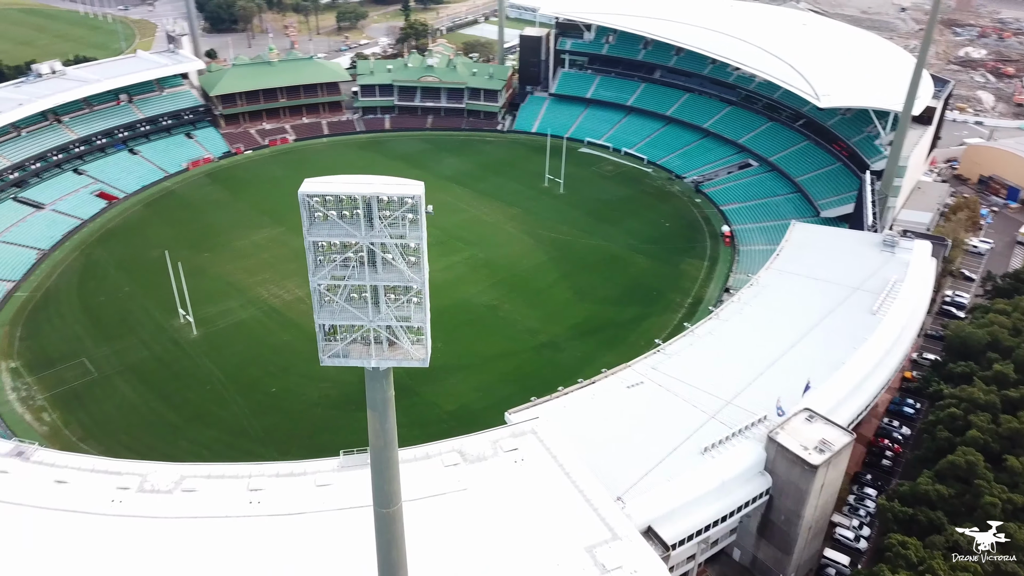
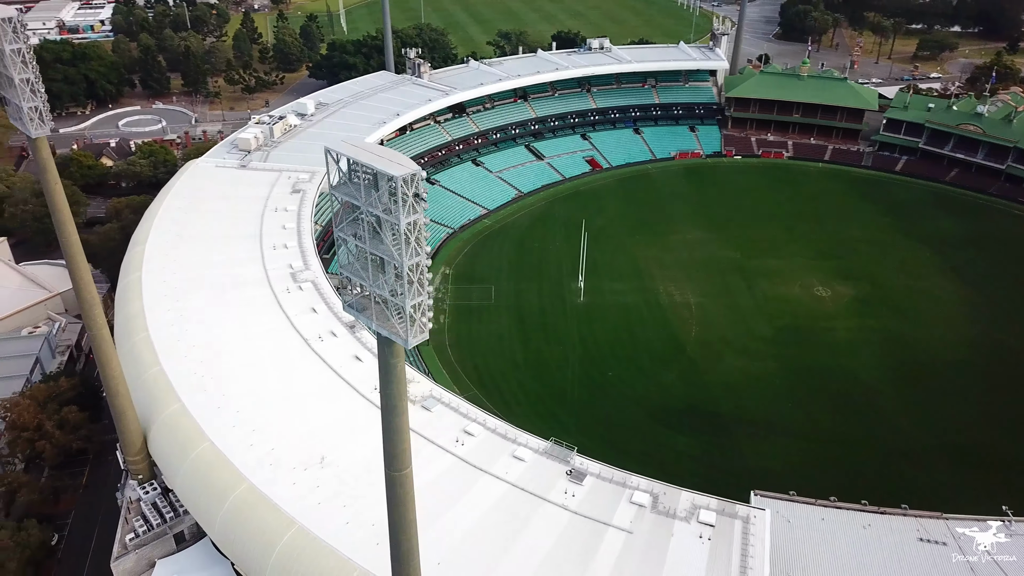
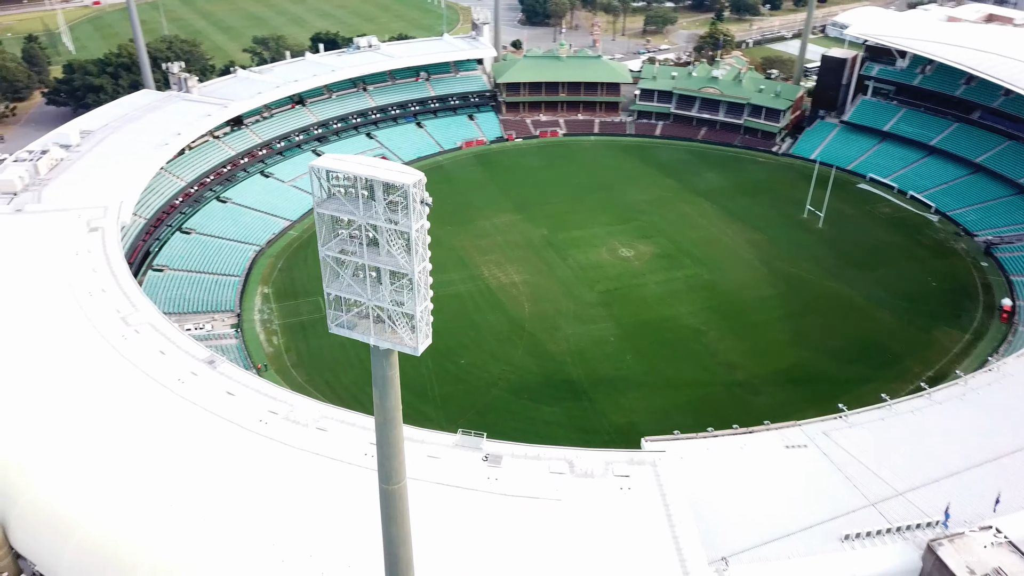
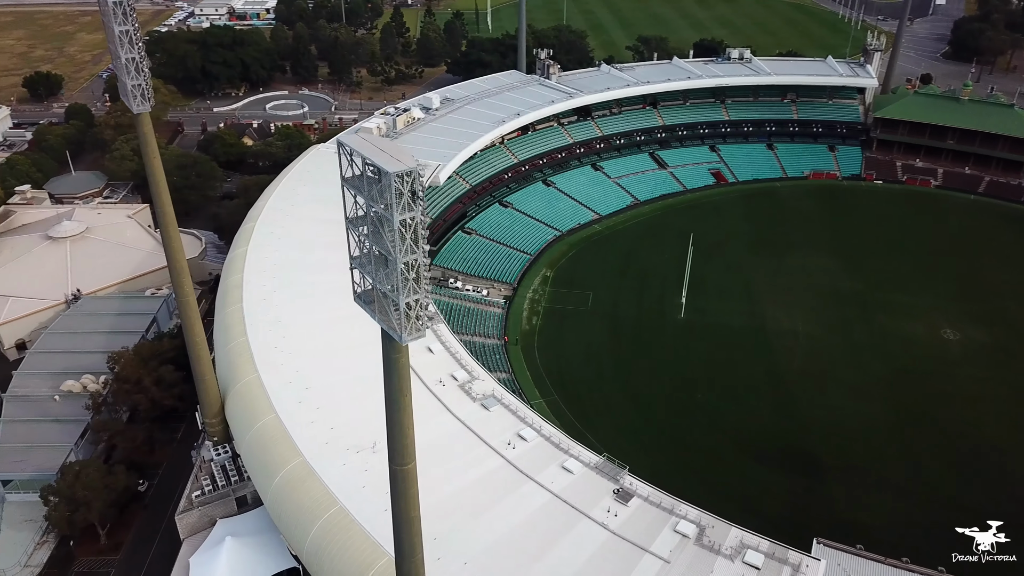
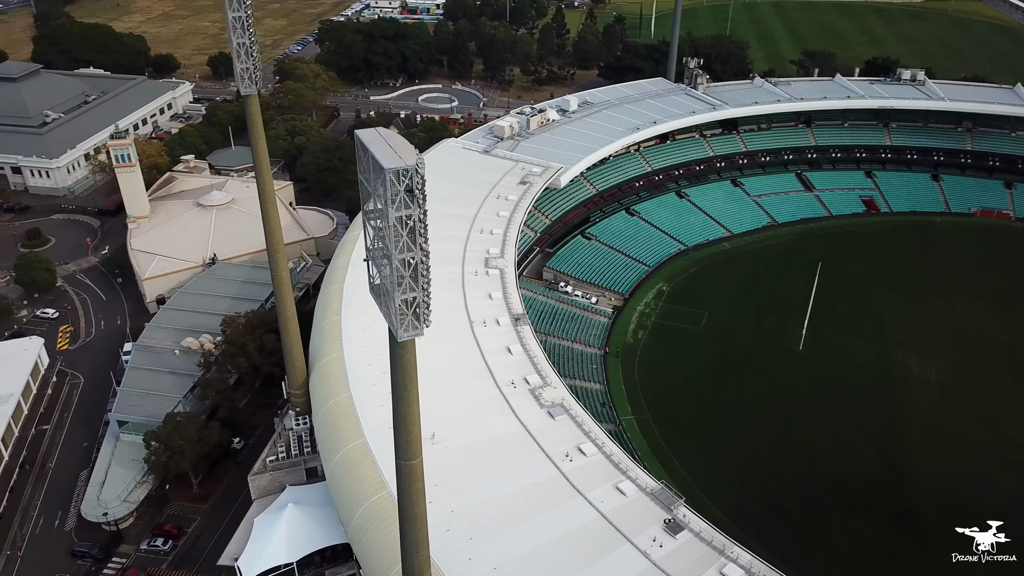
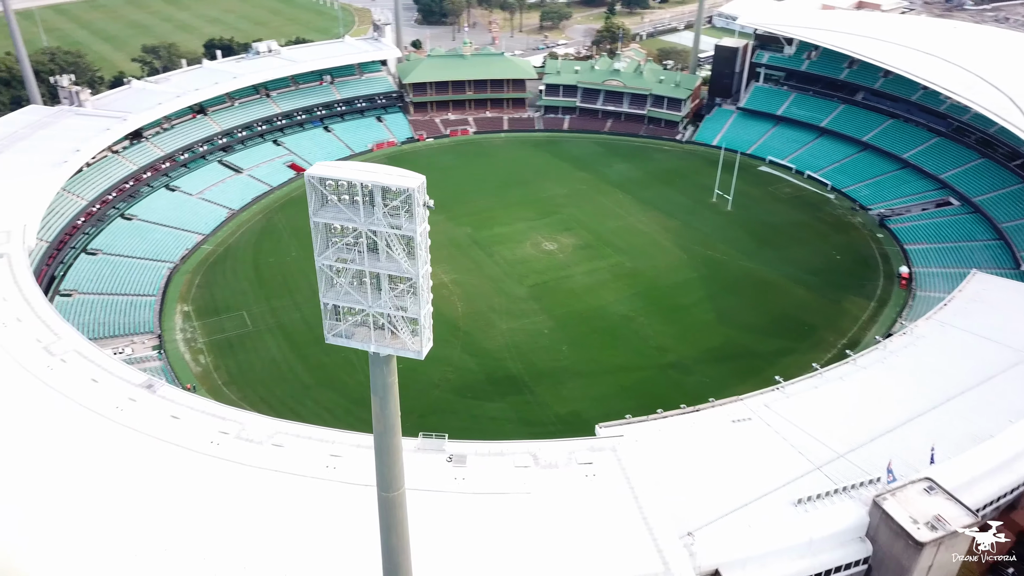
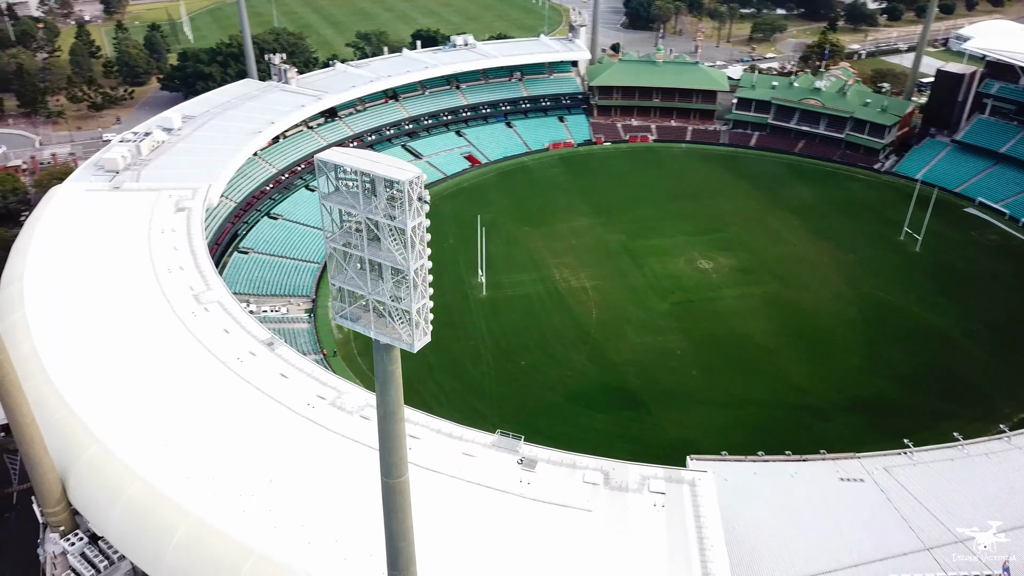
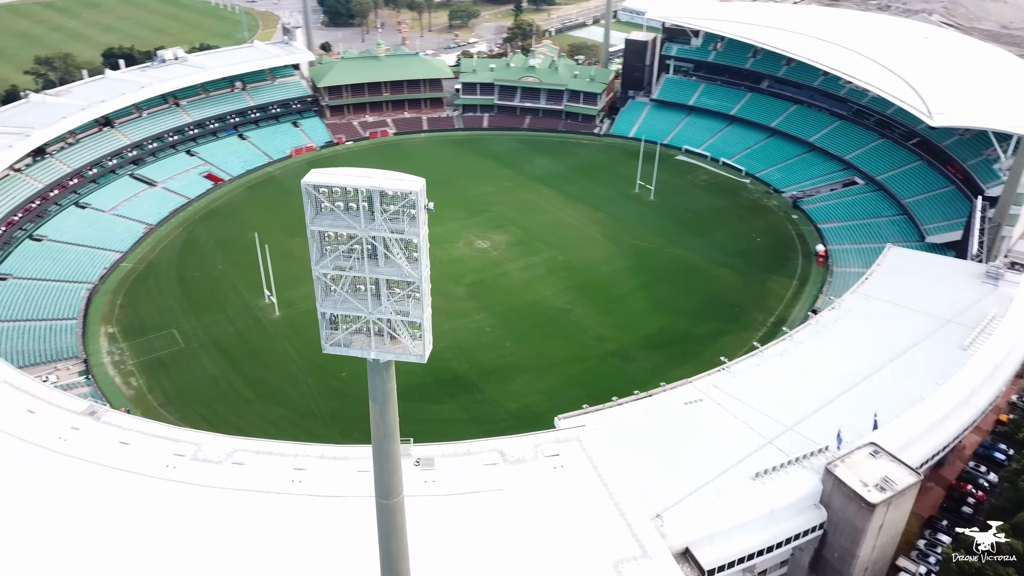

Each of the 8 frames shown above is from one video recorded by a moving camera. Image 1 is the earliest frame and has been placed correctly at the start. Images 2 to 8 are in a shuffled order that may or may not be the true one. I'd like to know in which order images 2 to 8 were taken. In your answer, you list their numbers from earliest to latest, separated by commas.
8, 6, 3, 7, 2, 4, 5
